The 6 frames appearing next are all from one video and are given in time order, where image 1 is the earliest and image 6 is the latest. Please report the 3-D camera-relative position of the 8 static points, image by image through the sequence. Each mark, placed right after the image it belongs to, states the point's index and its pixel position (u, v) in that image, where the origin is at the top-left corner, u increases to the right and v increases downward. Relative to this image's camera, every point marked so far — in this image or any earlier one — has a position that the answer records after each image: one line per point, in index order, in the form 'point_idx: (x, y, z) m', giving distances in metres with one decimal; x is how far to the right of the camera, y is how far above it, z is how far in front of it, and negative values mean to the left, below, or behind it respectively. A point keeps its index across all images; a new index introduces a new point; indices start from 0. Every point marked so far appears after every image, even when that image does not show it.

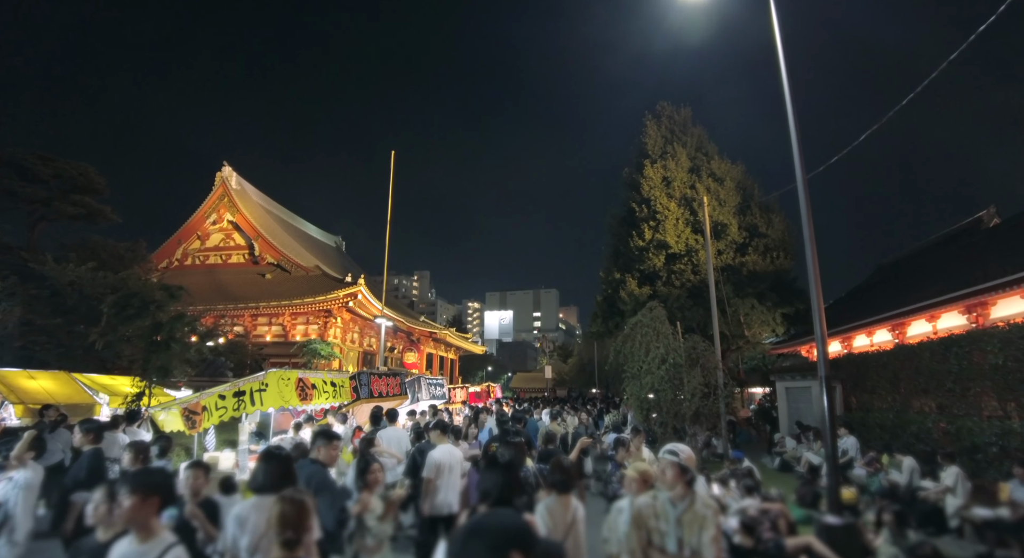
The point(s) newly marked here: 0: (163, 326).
0: (-7.5, -1.0, +11.6) m
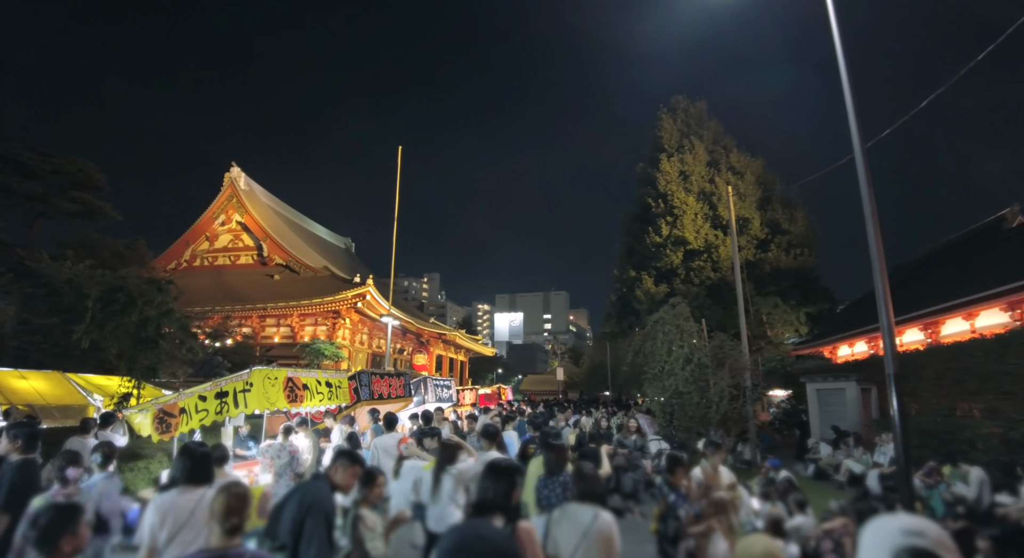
0: (-7.2, -0.9, +10.9) m
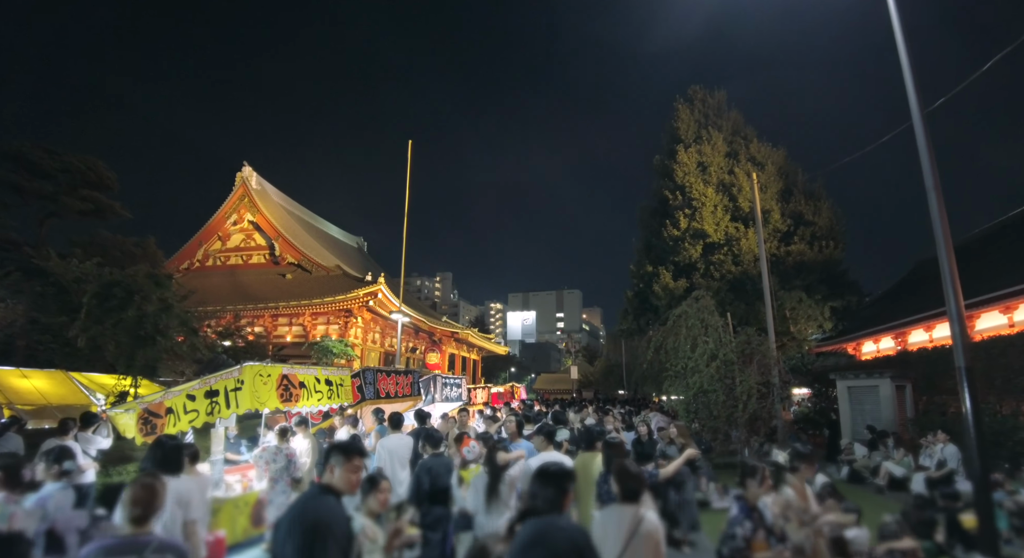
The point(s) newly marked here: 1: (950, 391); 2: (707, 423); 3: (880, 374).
0: (-7.0, -0.8, +10.5) m
1: (+9.5, -2.5, +12.1) m
2: (+3.9, -2.9, +11.2) m
3: (+8.8, -2.3, +13.2) m
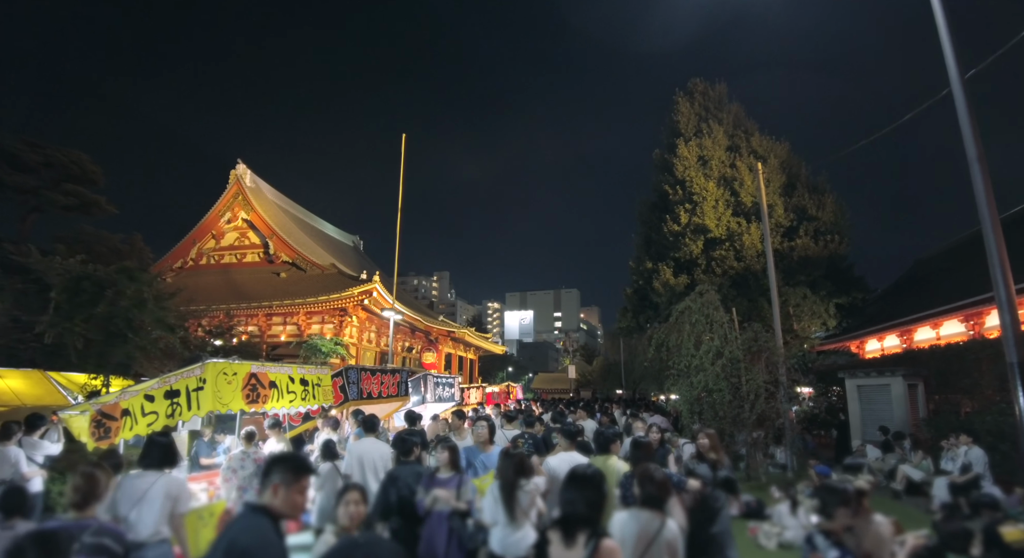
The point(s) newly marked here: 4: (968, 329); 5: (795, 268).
0: (-7.1, -0.6, +9.9) m
1: (+9.4, -2.3, +11.6) m
2: (+3.8, -2.8, +10.6) m
3: (+8.7, -2.1, +12.7) m
4: (+13.3, -1.5, +16.1) m
5: (+10.1, +0.4, +19.8) m
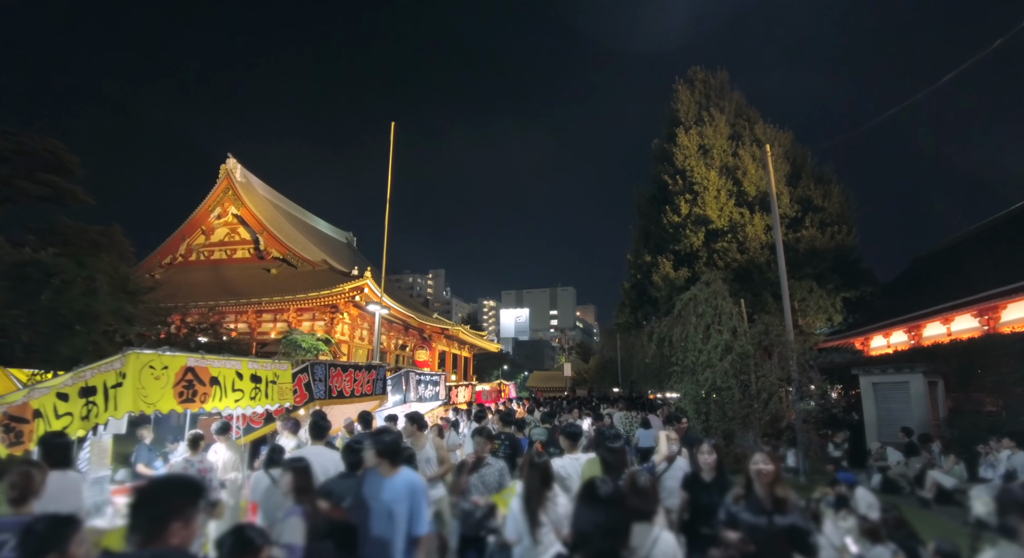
0: (-7.2, -0.4, +8.9) m
1: (+9.3, -2.1, +10.8) m
2: (+3.7, -2.6, +9.8) m
3: (+8.5, -1.9, +11.9) m
4: (+13.1, -1.3, +15.4) m
5: (+9.9, +0.6, +19.0) m
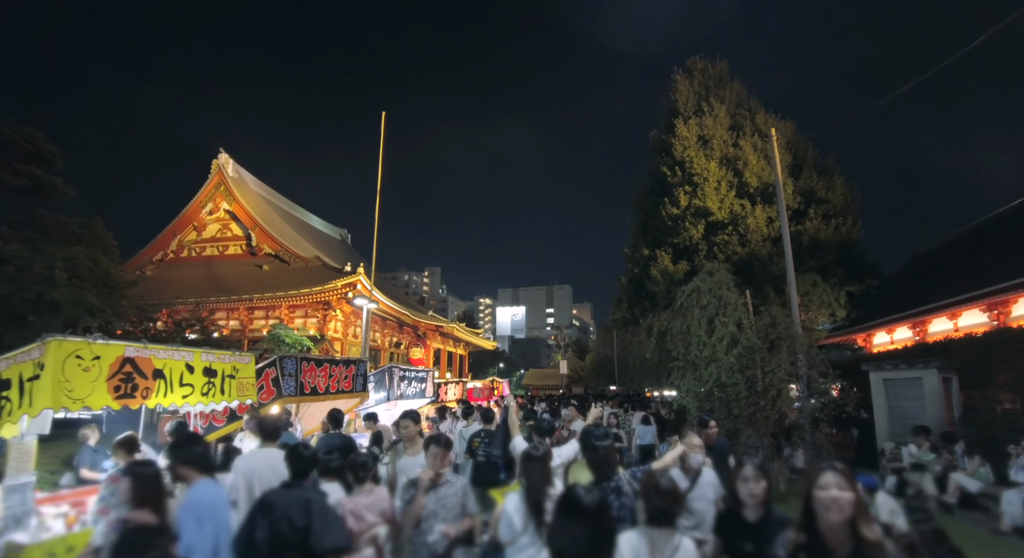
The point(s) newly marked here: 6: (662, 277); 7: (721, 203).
0: (-7.4, -0.2, +8.3) m
1: (+9.1, -1.9, +10.2) m
2: (+3.5, -2.4, +9.2) m
3: (+8.3, -1.8, +11.3) m
4: (+12.9, -1.1, +14.8) m
5: (+9.7, +0.8, +18.4) m
6: (+5.3, +0.1, +19.5) m
7: (+7.1, +2.6, +18.9) m
